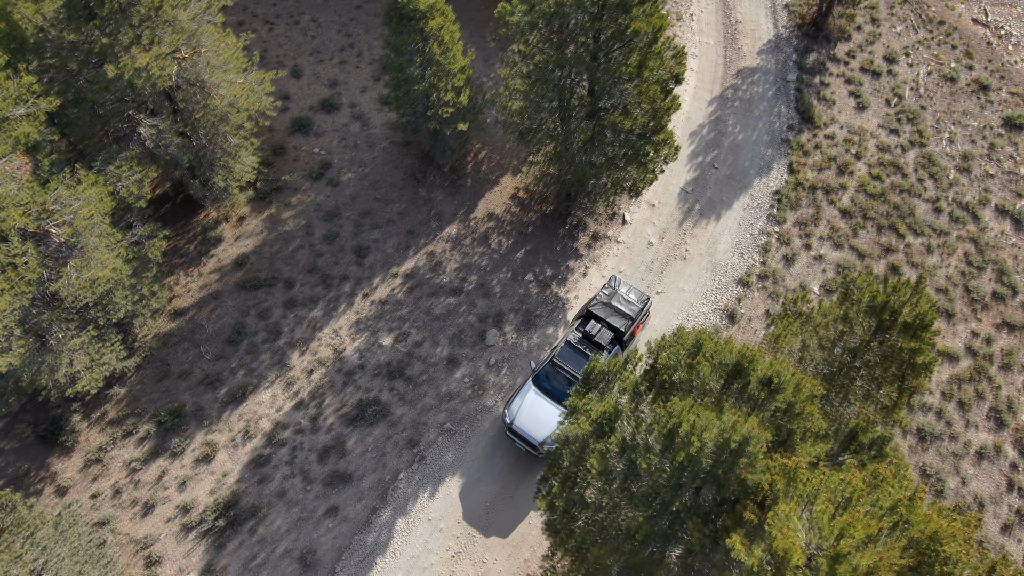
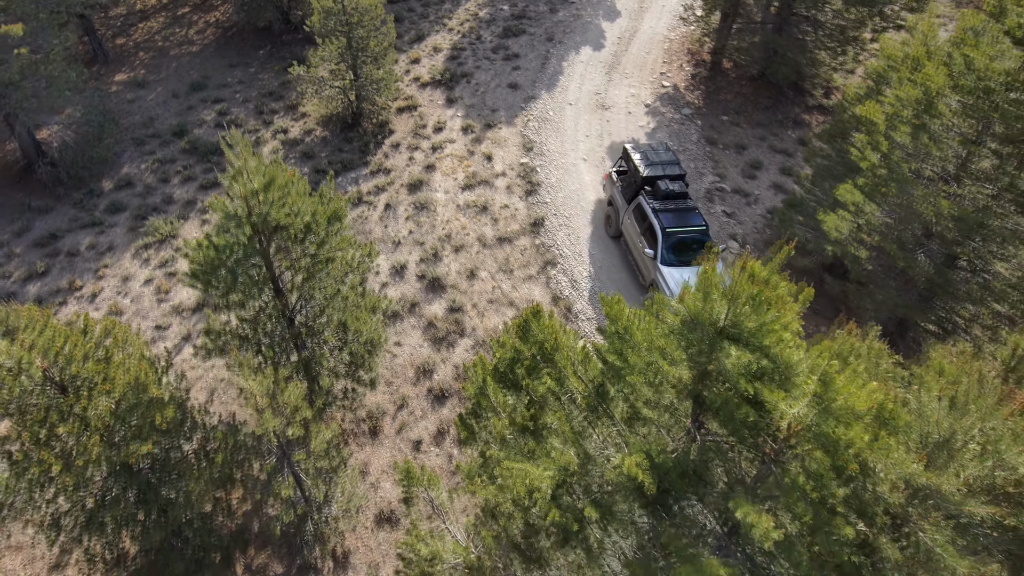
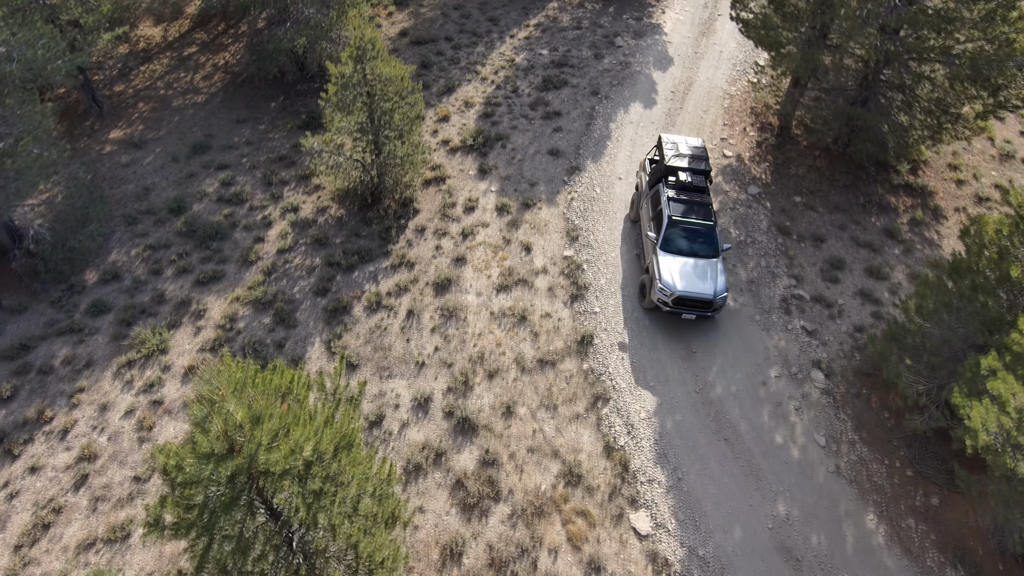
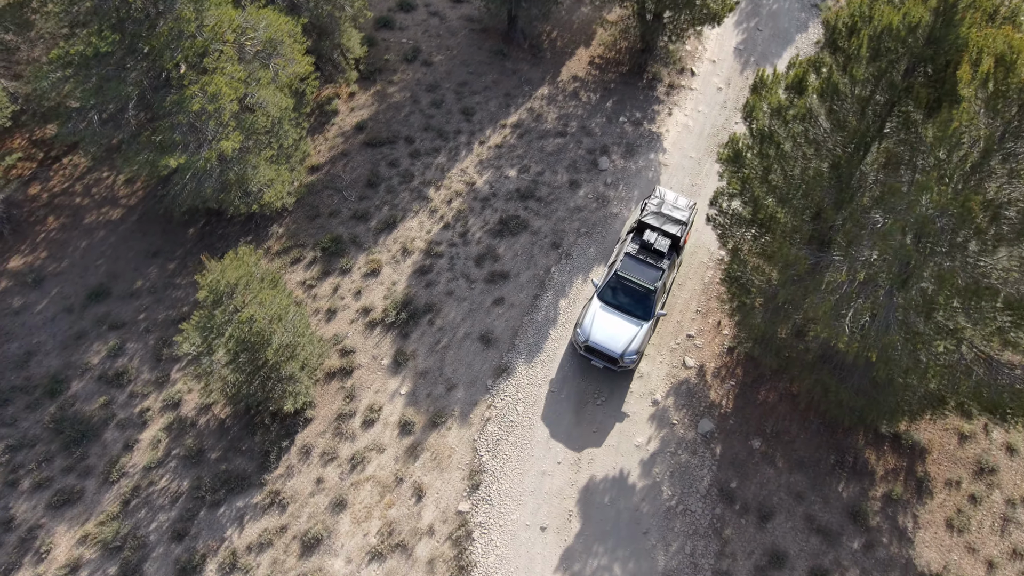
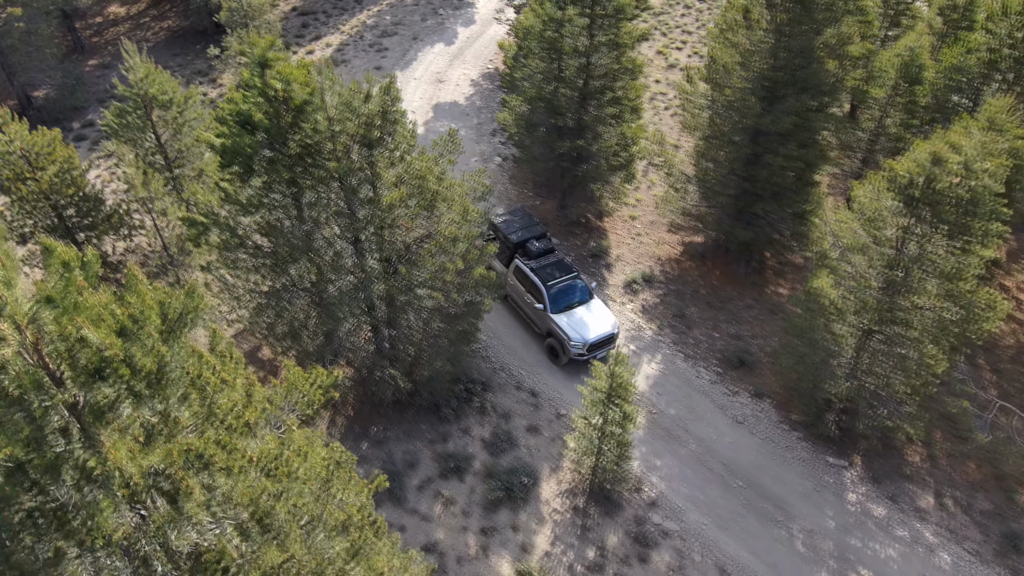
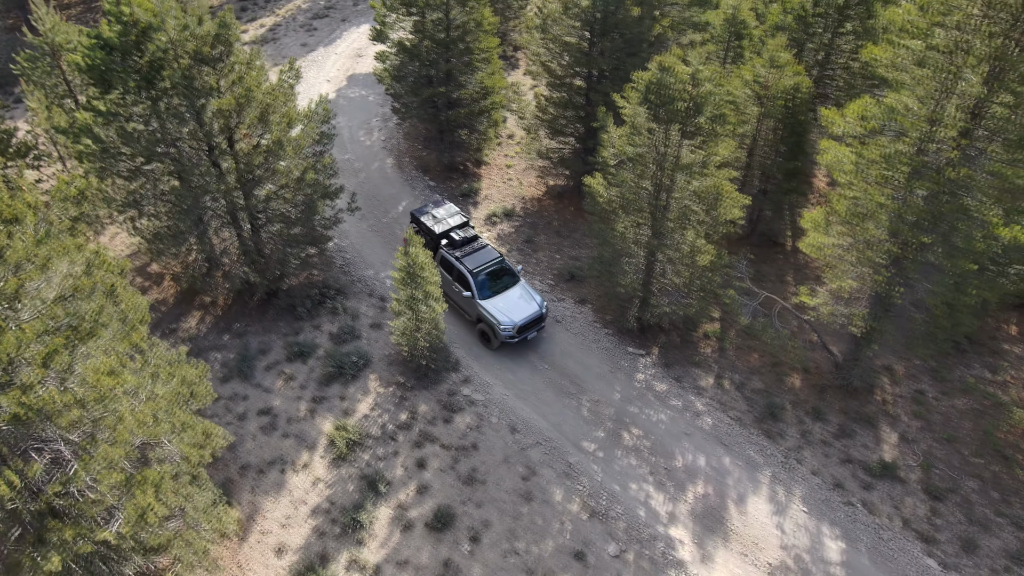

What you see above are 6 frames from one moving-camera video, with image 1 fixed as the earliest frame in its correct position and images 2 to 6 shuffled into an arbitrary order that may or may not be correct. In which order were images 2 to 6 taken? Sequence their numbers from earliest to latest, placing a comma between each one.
4, 3, 2, 5, 6
